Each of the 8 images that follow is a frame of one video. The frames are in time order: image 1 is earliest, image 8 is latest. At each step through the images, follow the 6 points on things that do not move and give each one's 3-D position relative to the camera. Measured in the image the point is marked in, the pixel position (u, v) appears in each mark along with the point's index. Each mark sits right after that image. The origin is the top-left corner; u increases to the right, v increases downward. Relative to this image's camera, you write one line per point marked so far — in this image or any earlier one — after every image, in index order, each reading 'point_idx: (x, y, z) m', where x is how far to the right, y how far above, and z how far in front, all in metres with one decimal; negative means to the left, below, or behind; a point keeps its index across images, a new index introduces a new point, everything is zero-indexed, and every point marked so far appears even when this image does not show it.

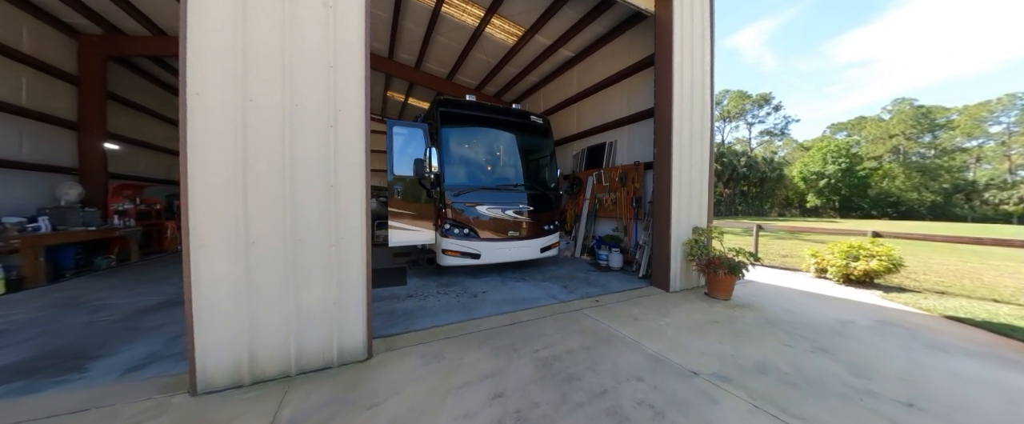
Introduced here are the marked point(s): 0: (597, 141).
0: (+1.7, +1.4, +5.5) m
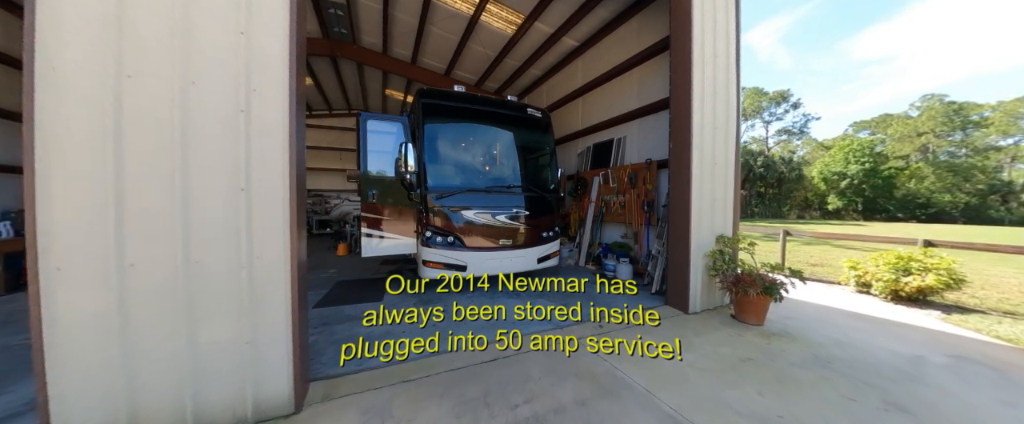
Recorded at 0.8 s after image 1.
0: (+1.7, +1.4, +5.0) m
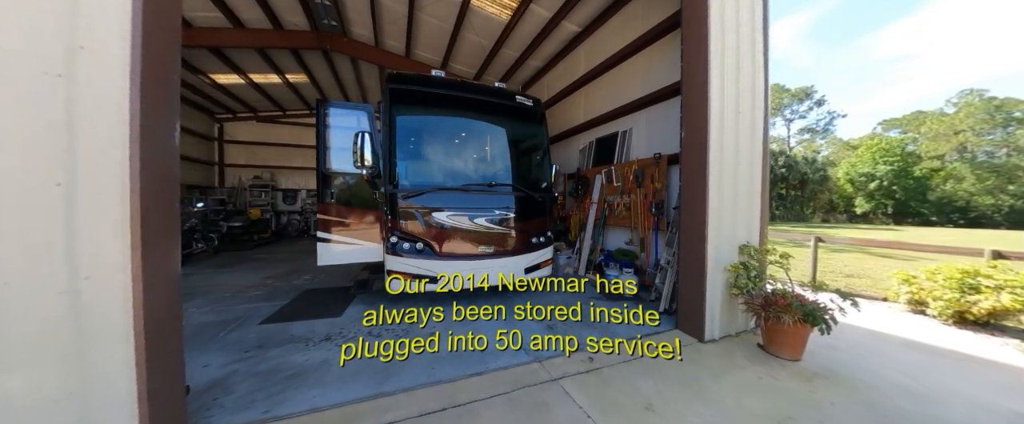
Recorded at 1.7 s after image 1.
0: (+1.6, +1.3, +4.5) m
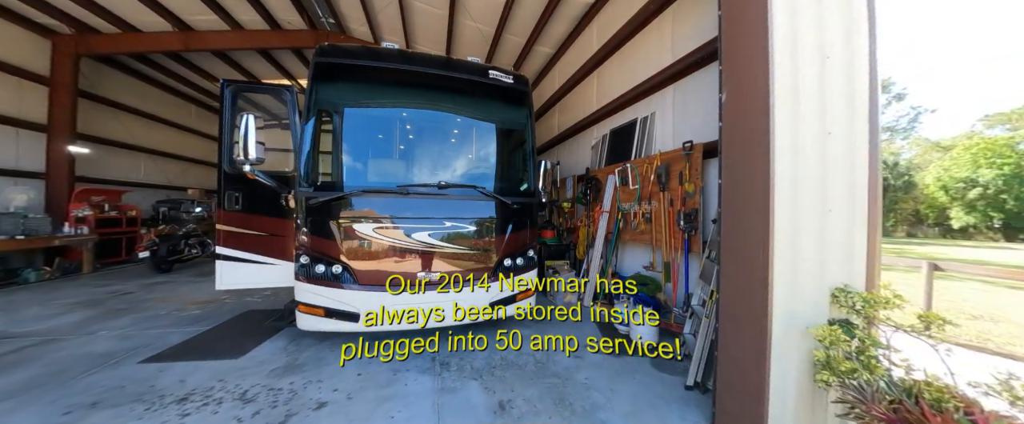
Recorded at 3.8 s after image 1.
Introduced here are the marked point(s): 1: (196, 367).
0: (+1.4, +1.2, +3.5) m
1: (-2.2, -1.1, +1.9) m
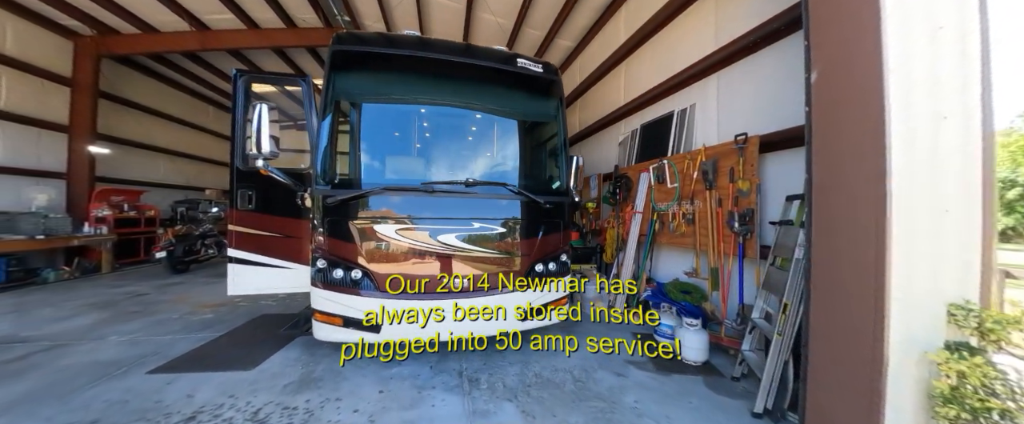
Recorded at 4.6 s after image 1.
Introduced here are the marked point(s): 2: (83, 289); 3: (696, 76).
0: (+1.7, +1.2, +3.3) m
1: (-2.0, -1.1, +1.7) m
2: (-6.0, -1.1, +3.8) m
3: (+1.8, +1.3, +2.7) m
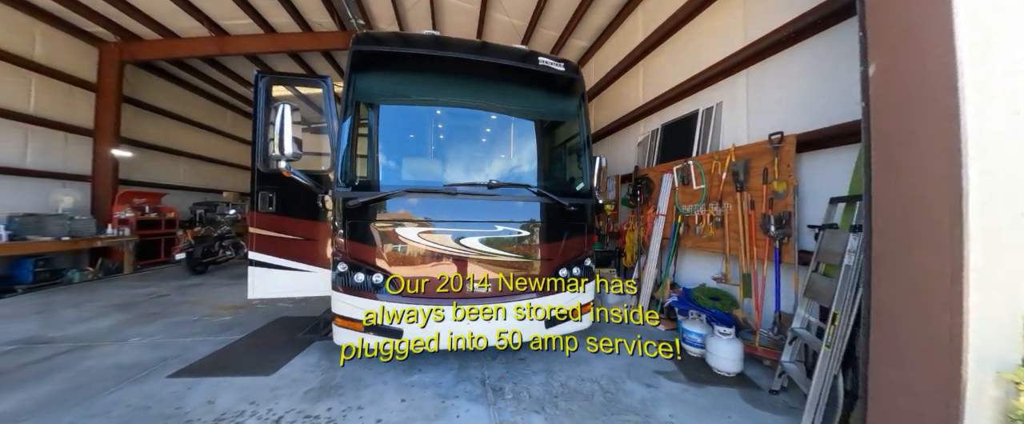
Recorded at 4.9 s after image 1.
0: (+1.9, +1.1, +3.2) m
1: (-1.8, -1.1, +1.7) m
2: (-5.7, -1.1, +3.9) m
3: (+2.0, +1.3, +2.6) m
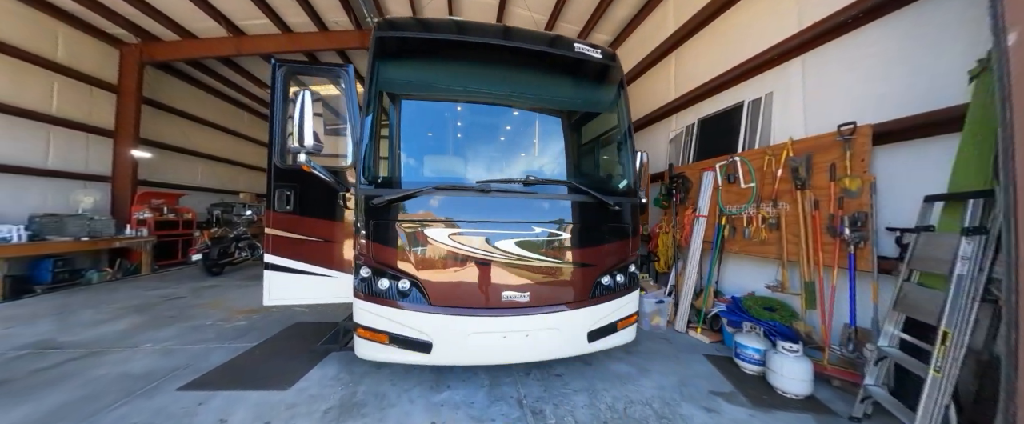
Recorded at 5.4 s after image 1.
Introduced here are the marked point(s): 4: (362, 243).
0: (+2.2, +1.1, +2.9) m
1: (-1.6, -1.1, +1.6) m
2: (-5.5, -1.1, +3.8) m
3: (+2.3, +1.3, +2.4) m
4: (-0.9, -0.2, +1.7) m
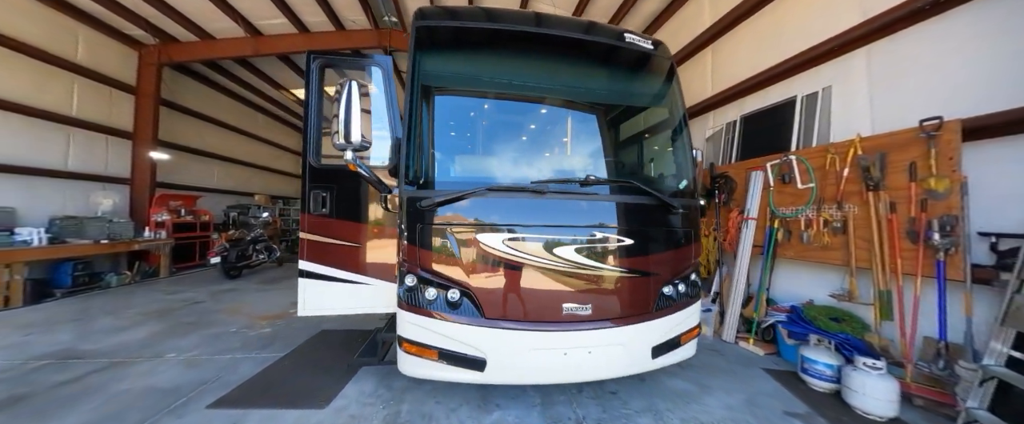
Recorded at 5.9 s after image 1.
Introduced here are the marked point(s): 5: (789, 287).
0: (+2.5, +1.1, +2.8) m
1: (-1.3, -1.1, +1.5) m
2: (-5.1, -1.1, +3.8) m
3: (+2.6, +1.3, +2.2) m
4: (-0.6, -0.2, +1.6) m
5: (+2.4, -0.7, +2.5) m
